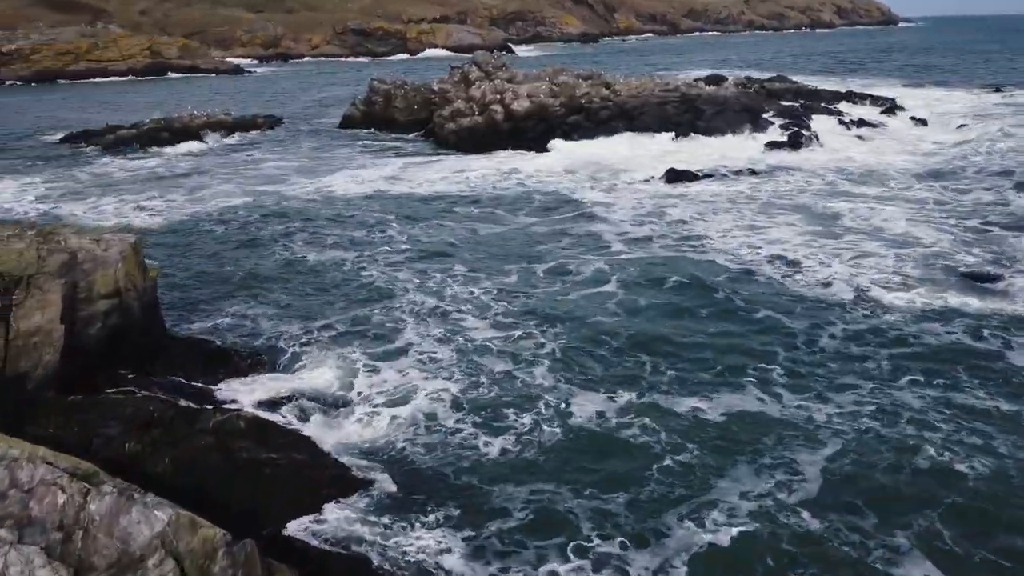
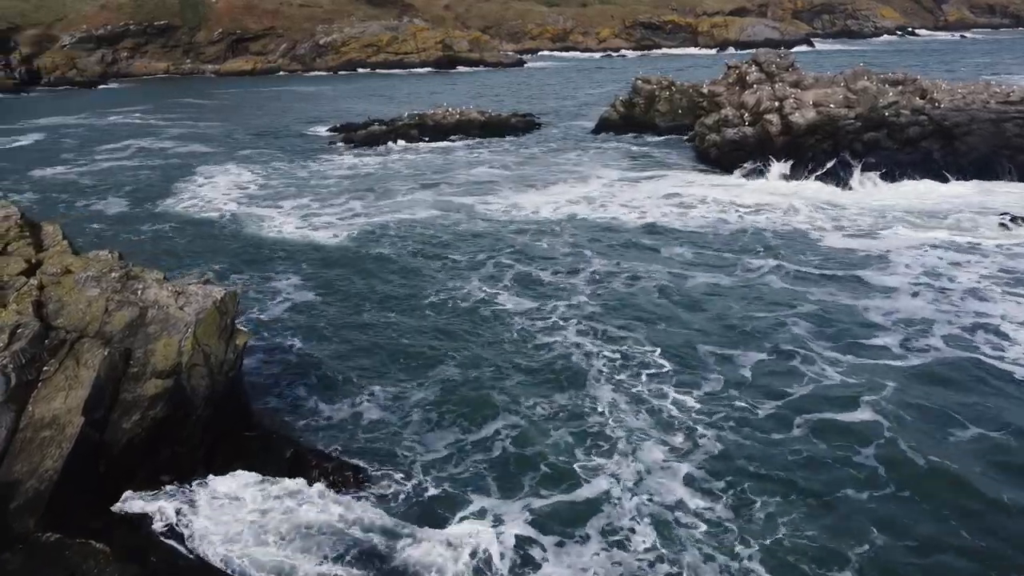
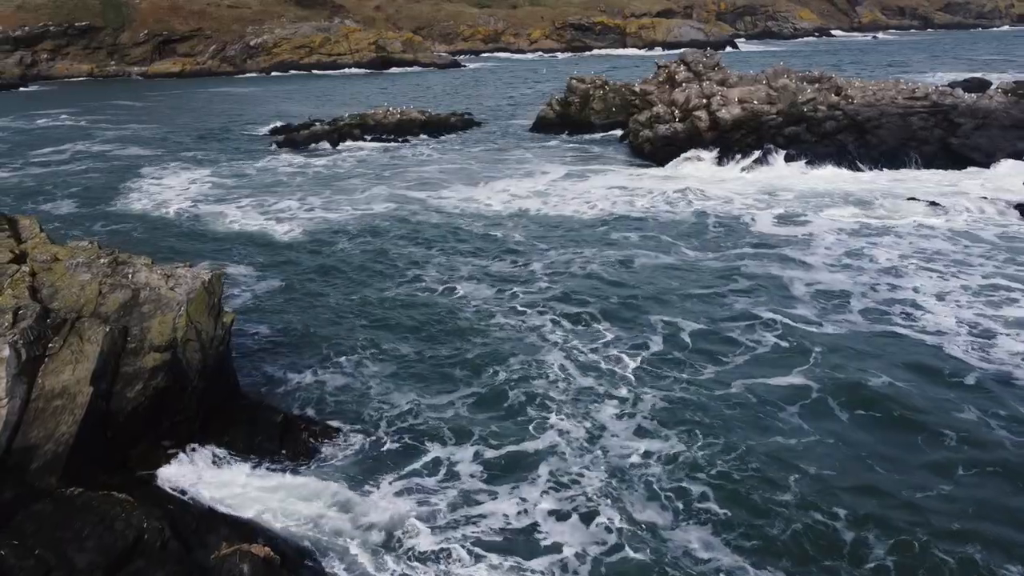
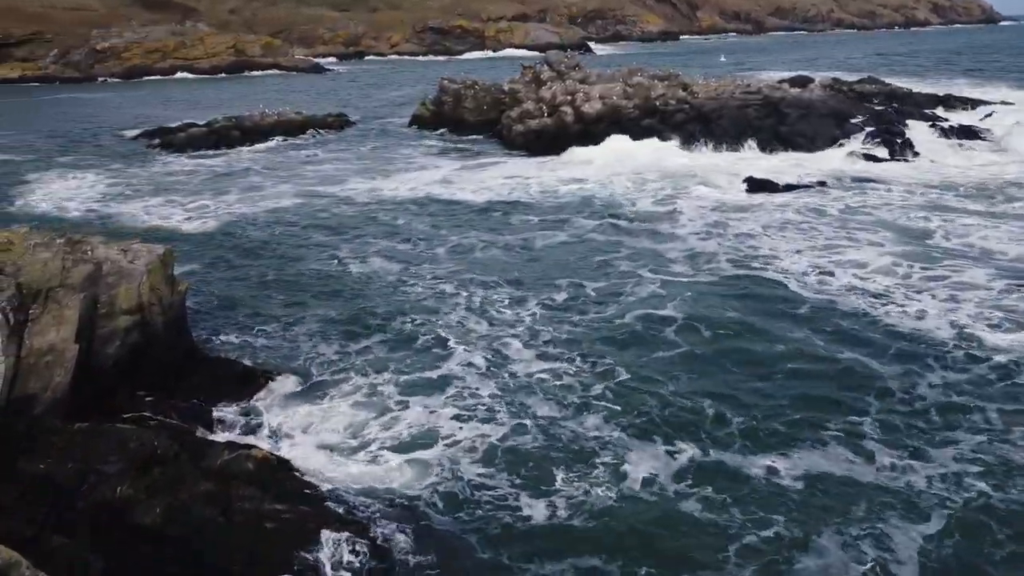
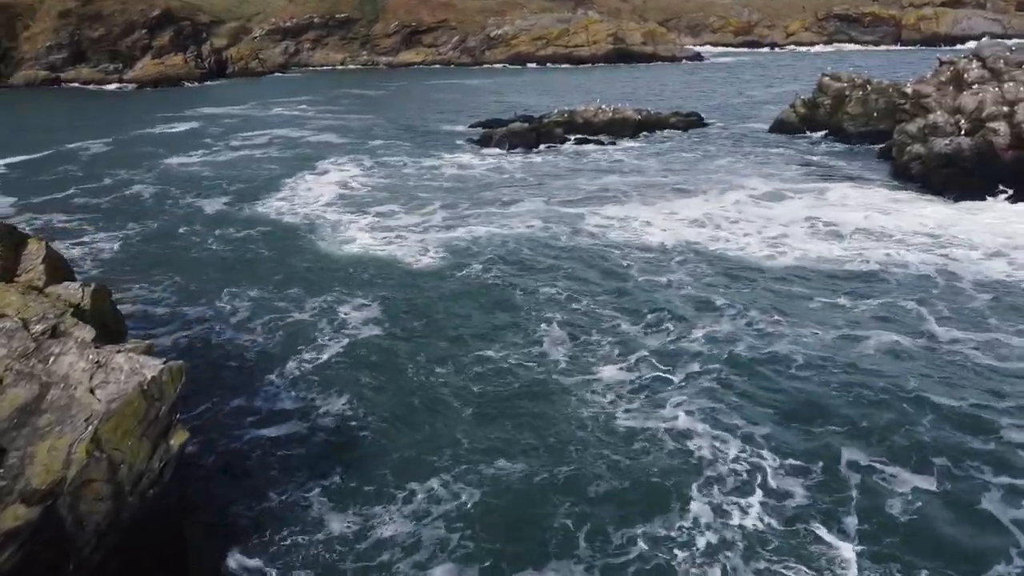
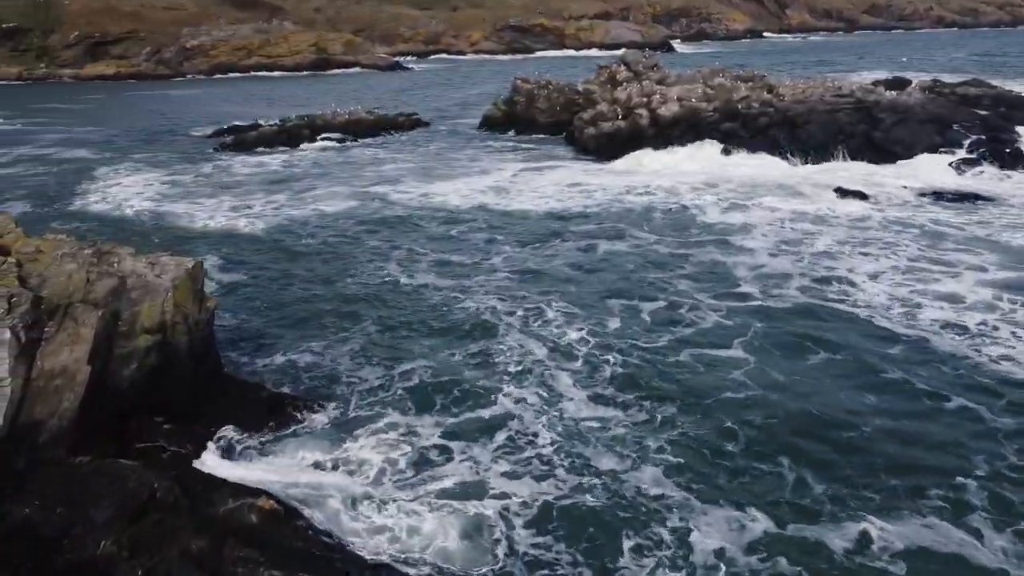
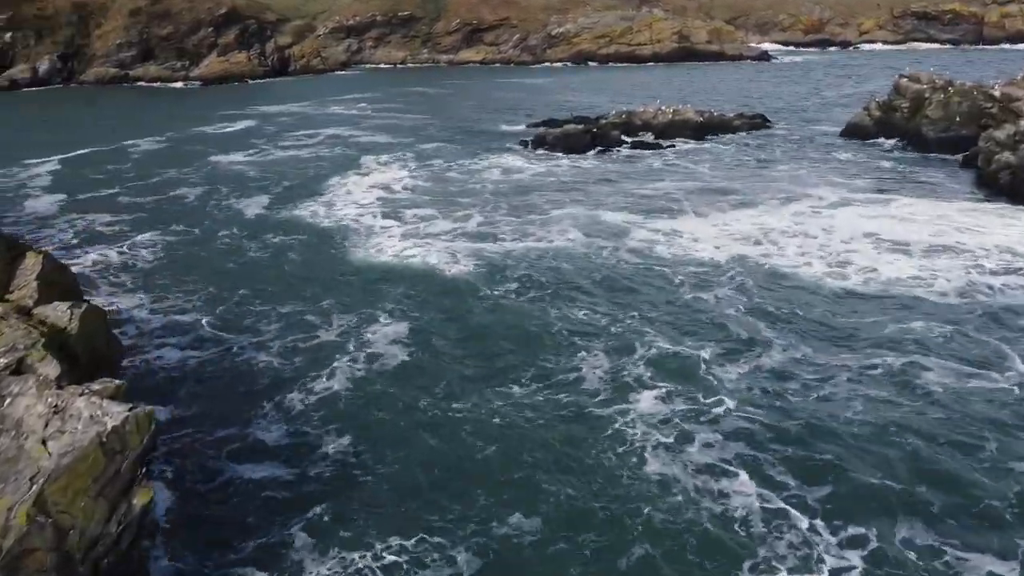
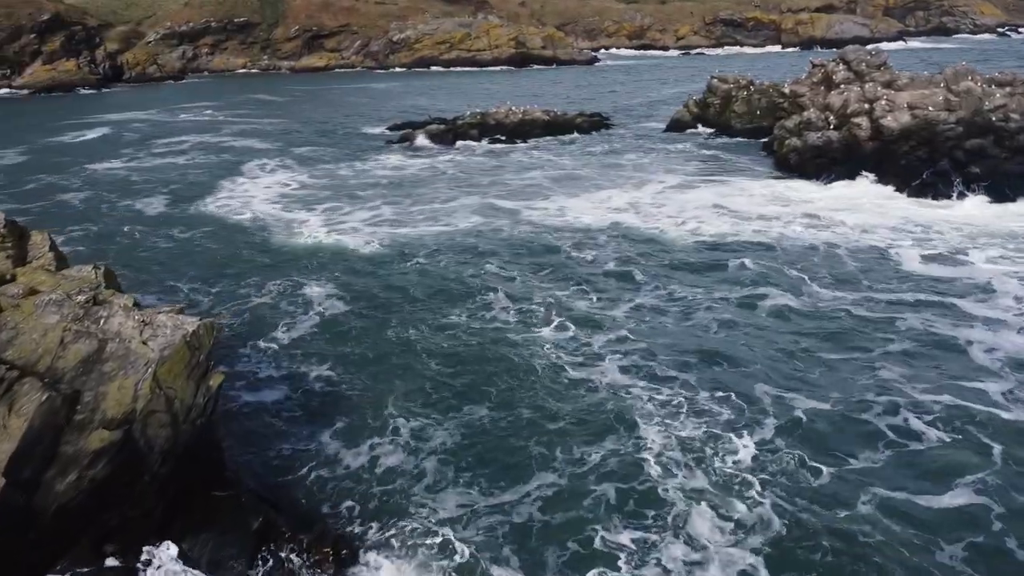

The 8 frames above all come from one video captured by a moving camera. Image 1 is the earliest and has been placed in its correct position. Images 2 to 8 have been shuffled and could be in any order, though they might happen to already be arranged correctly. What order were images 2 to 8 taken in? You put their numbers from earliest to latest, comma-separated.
4, 6, 3, 2, 8, 5, 7
